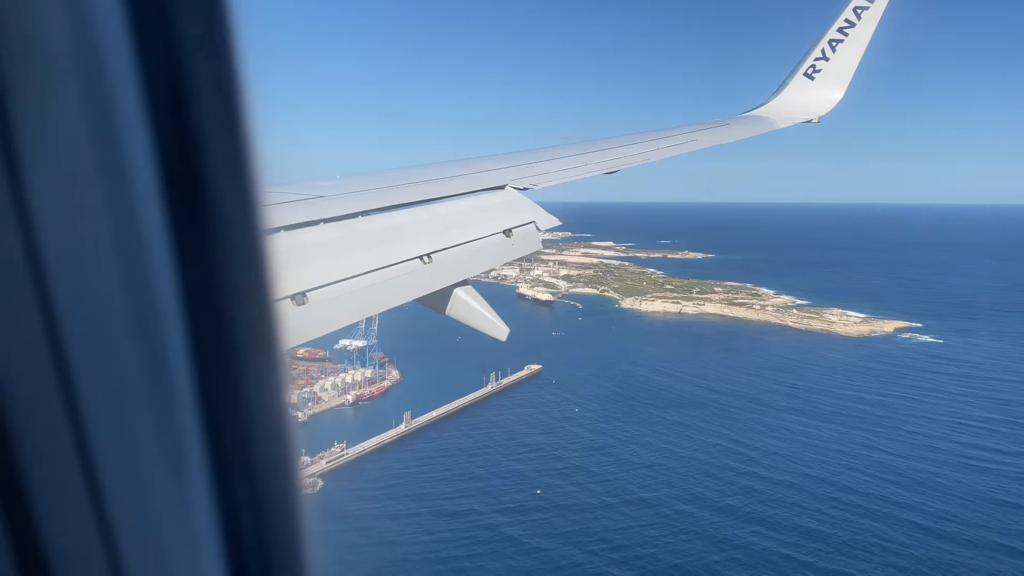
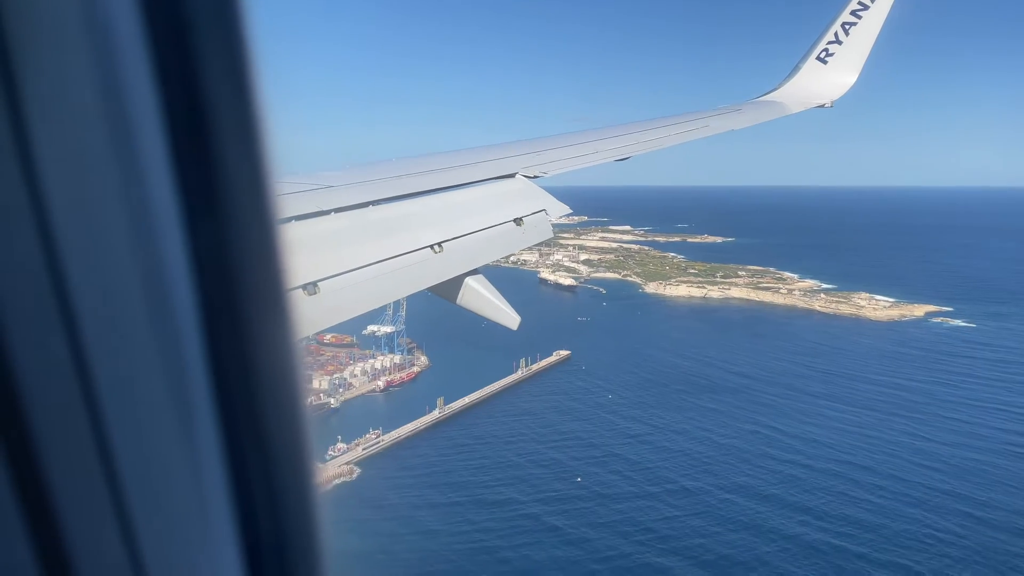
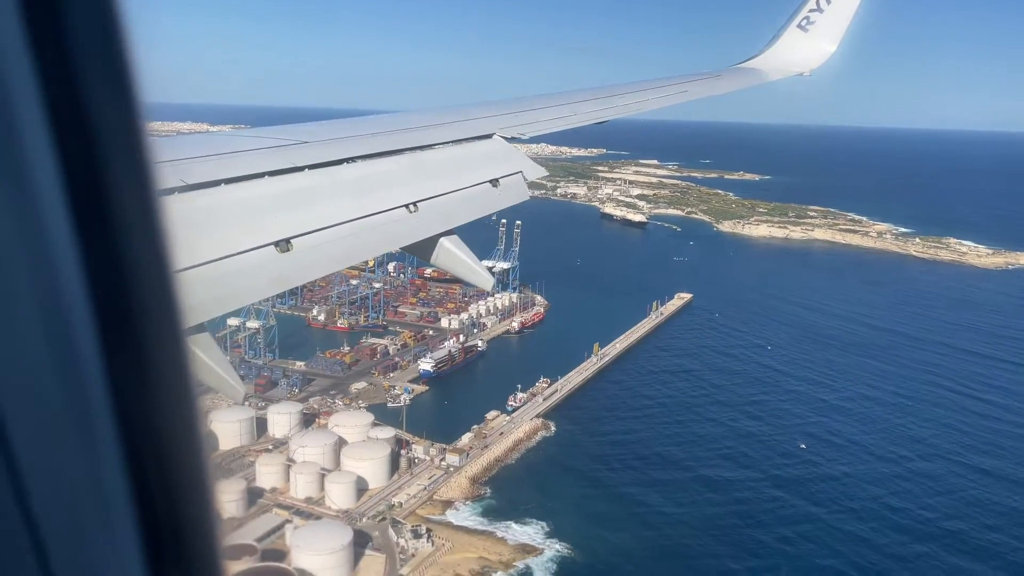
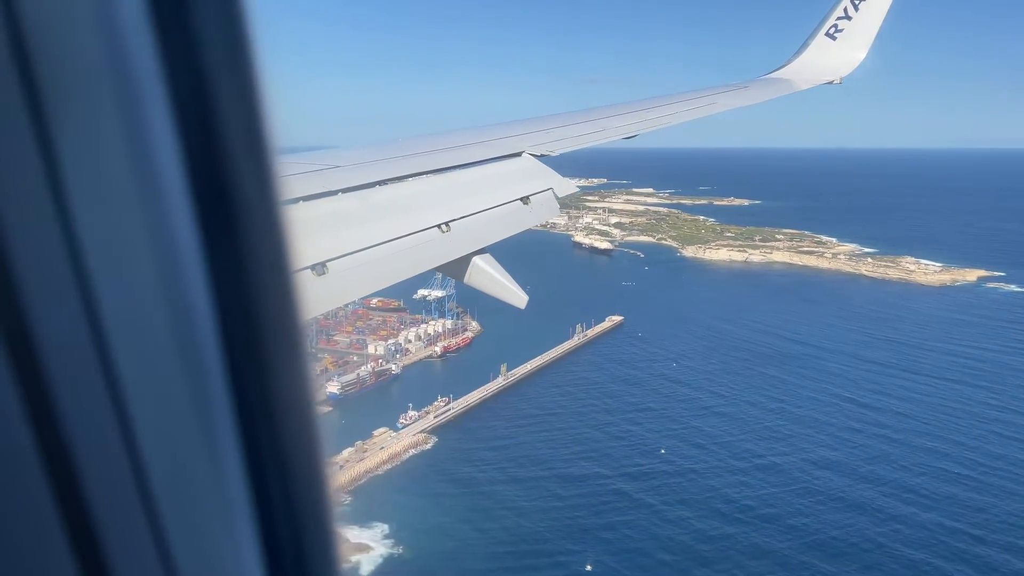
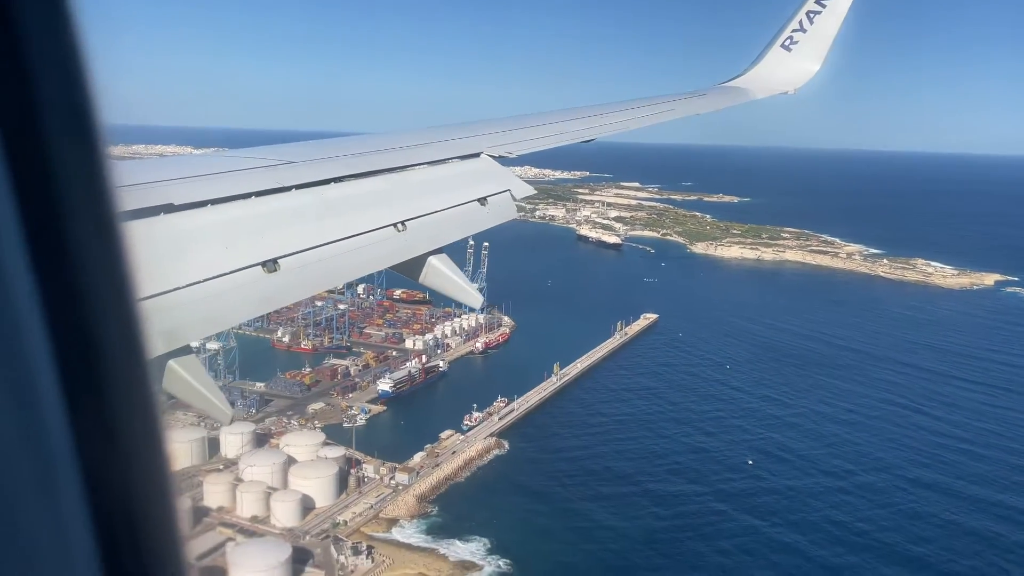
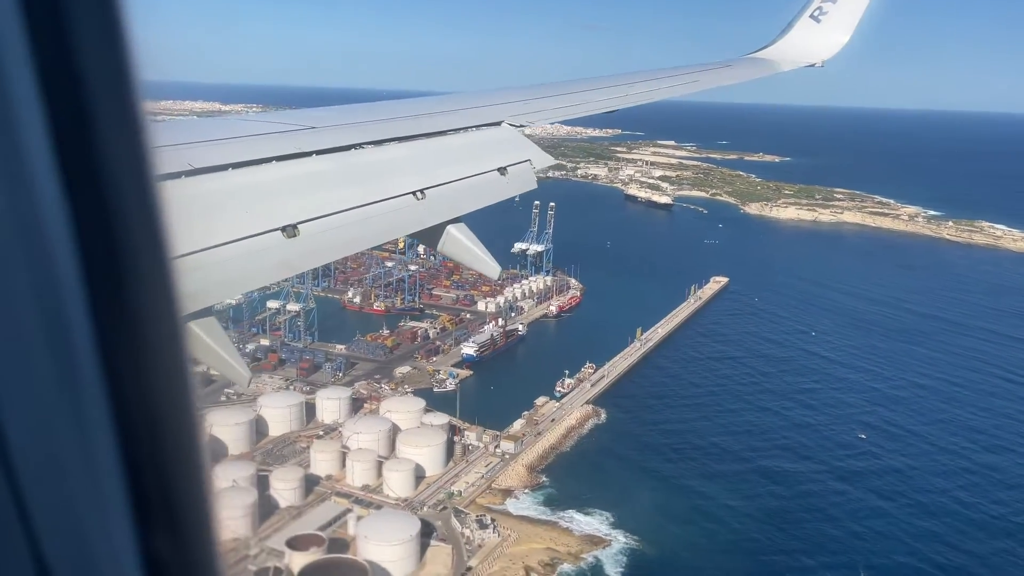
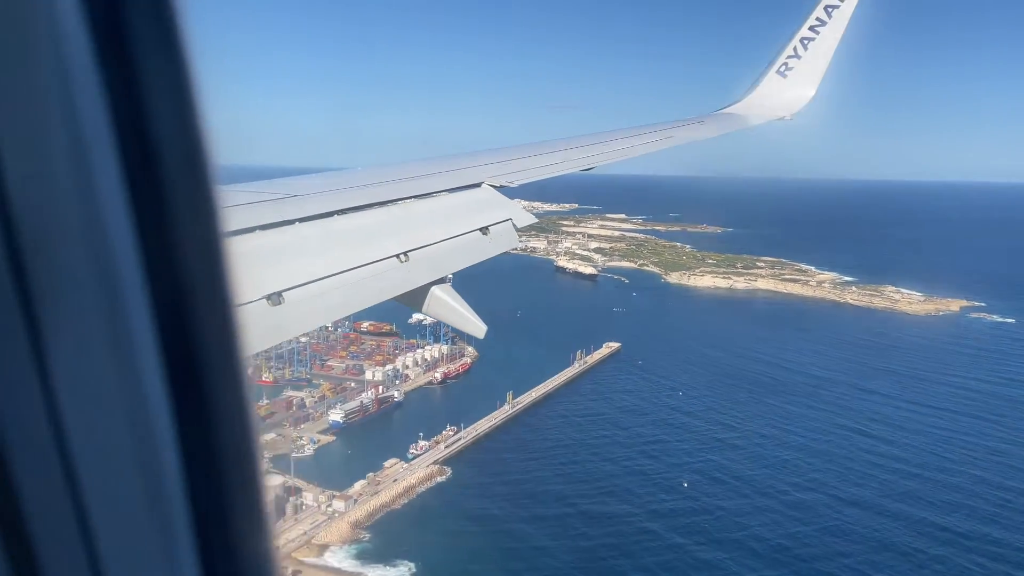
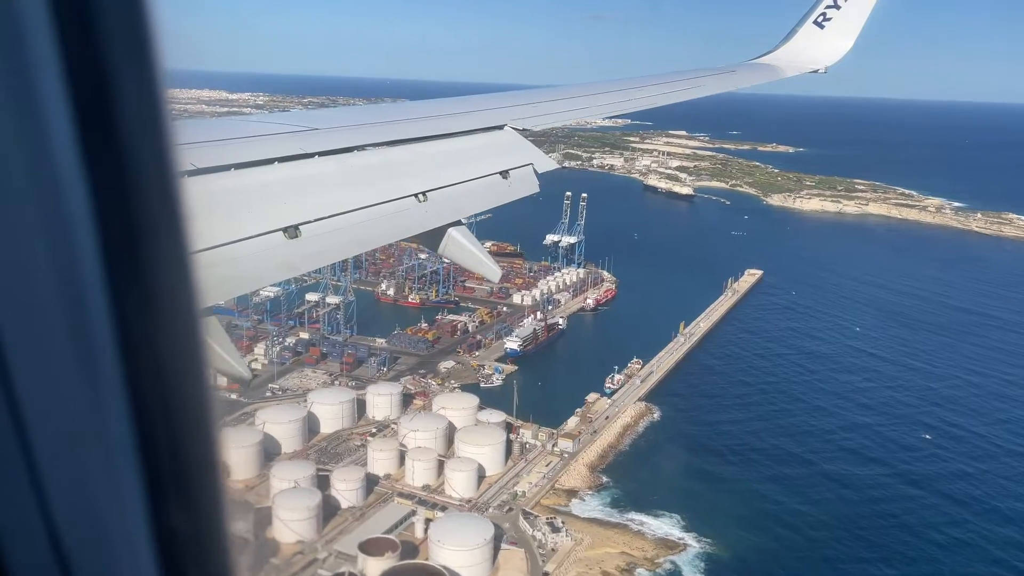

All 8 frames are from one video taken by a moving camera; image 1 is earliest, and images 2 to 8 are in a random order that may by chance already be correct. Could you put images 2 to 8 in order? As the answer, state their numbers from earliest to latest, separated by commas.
2, 4, 7, 5, 3, 6, 8
